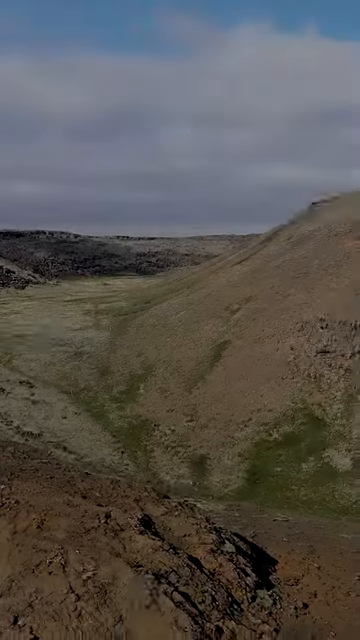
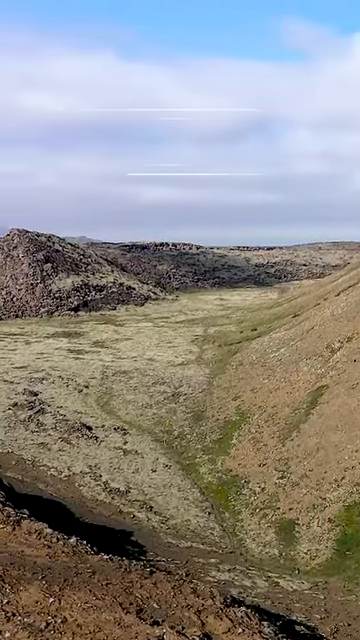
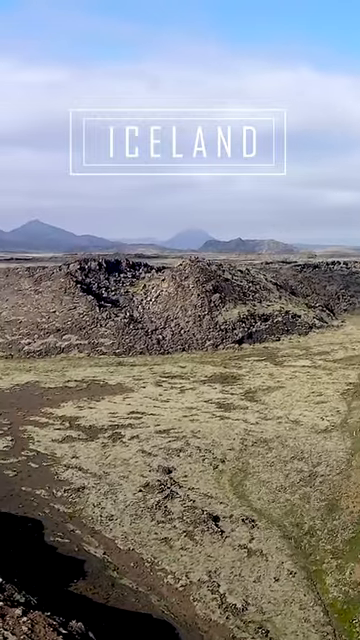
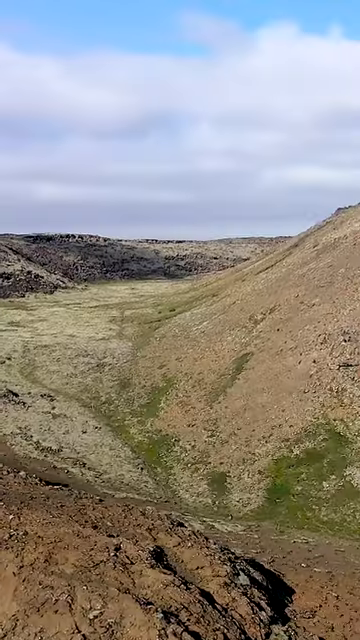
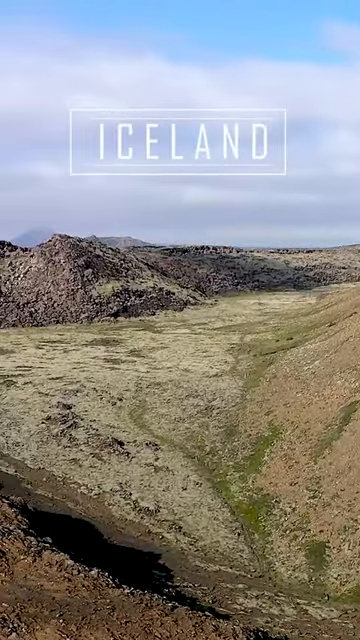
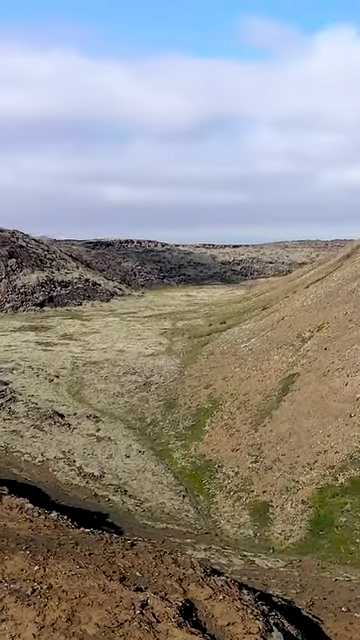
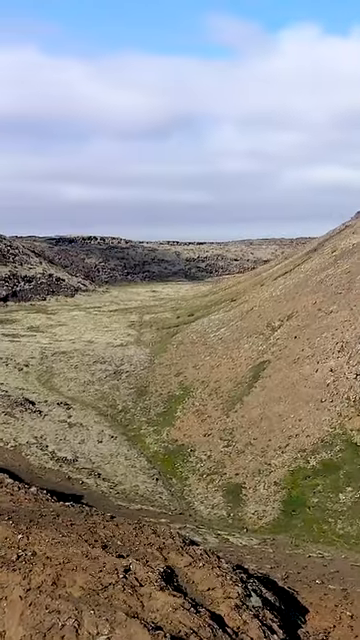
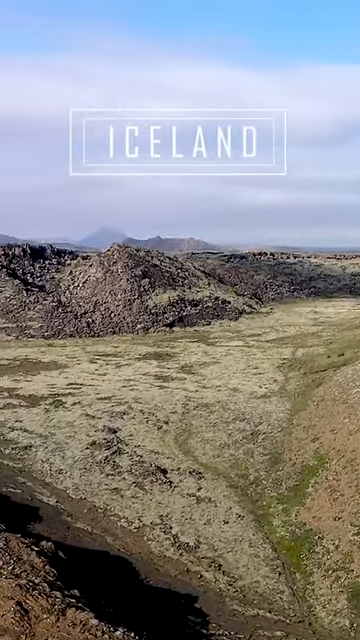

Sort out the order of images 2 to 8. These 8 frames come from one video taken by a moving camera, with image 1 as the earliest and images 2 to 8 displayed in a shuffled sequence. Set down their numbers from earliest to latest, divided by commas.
4, 7, 6, 2, 5, 8, 3
